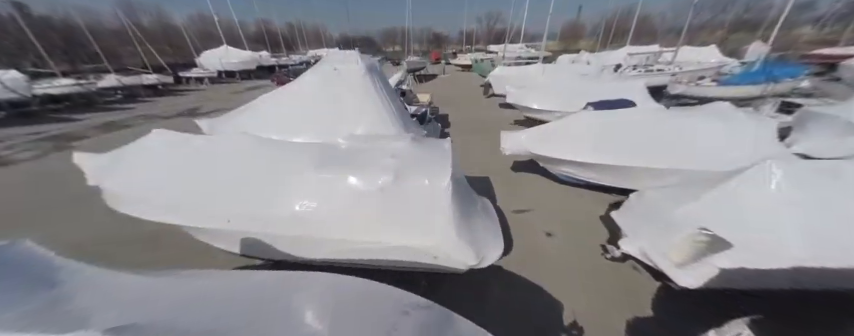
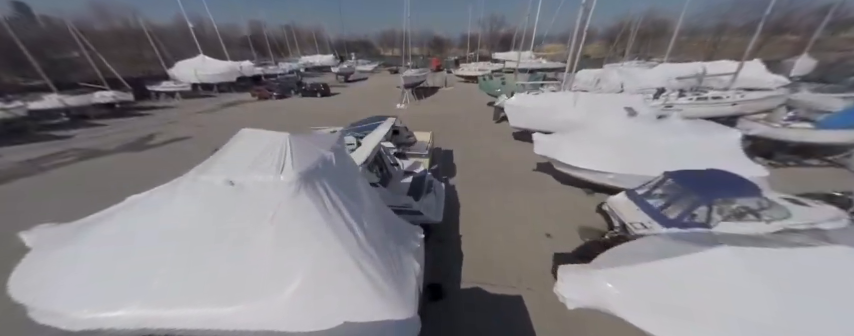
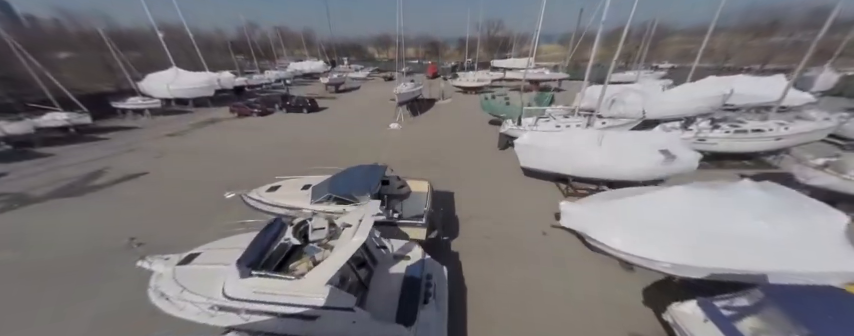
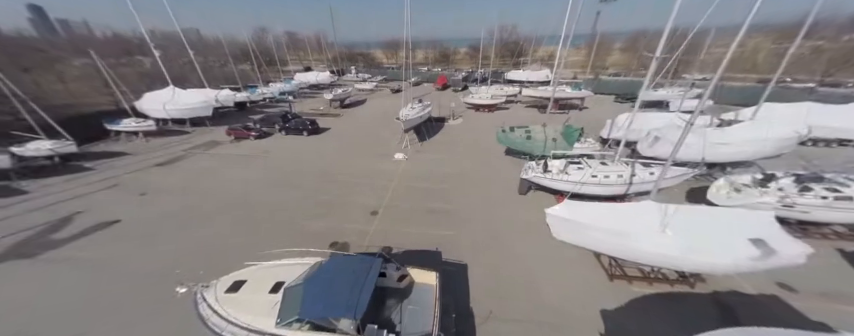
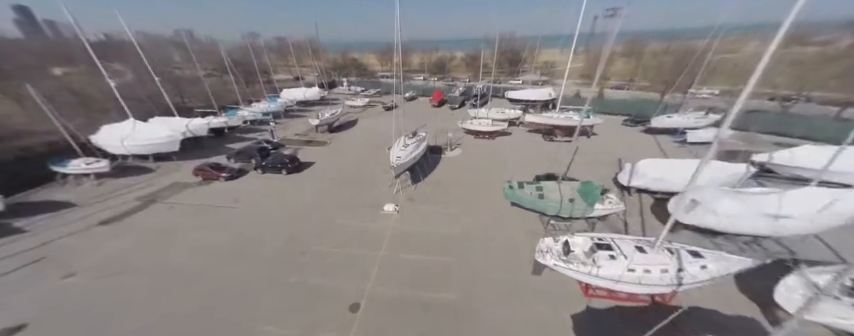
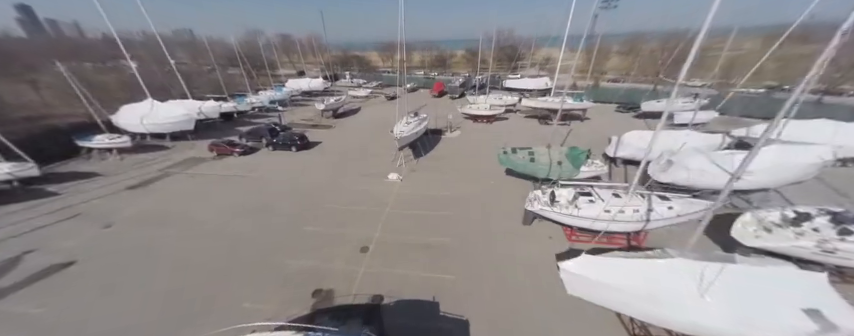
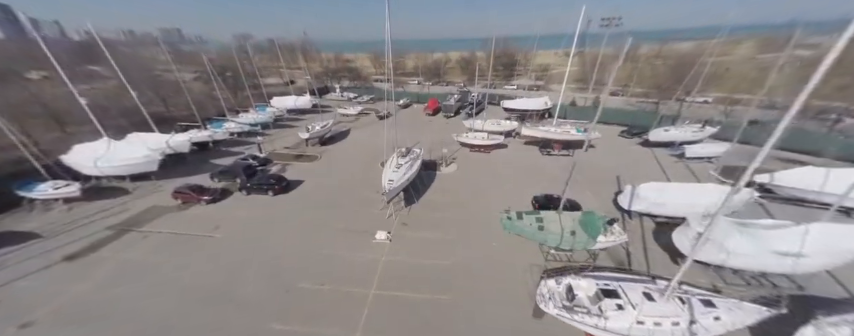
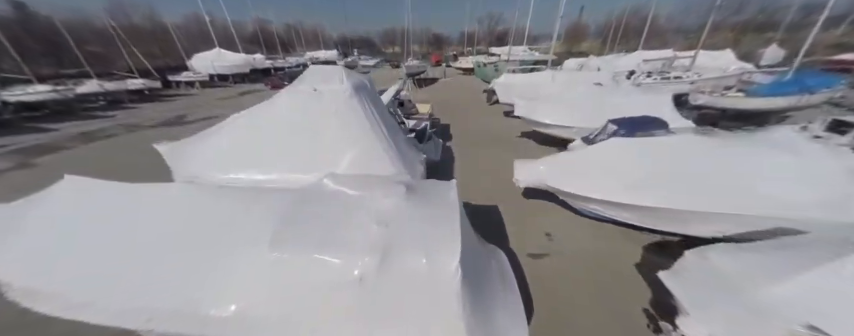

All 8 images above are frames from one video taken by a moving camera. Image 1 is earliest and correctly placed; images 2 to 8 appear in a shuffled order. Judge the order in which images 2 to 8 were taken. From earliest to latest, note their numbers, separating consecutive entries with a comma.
8, 2, 3, 4, 6, 5, 7
